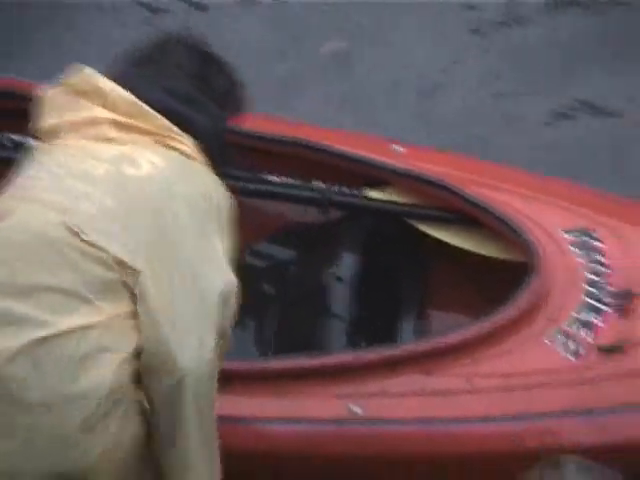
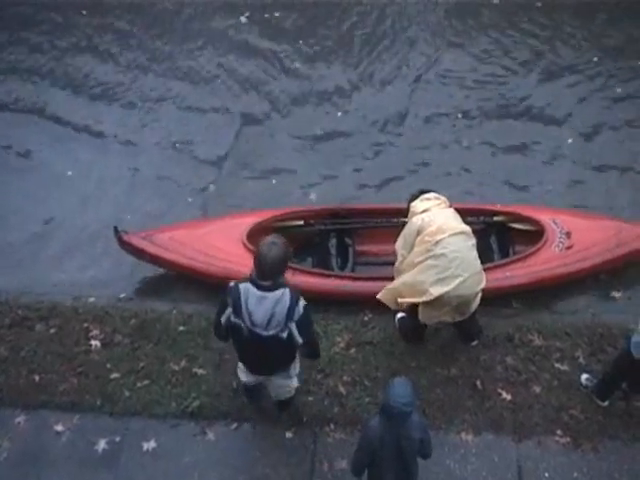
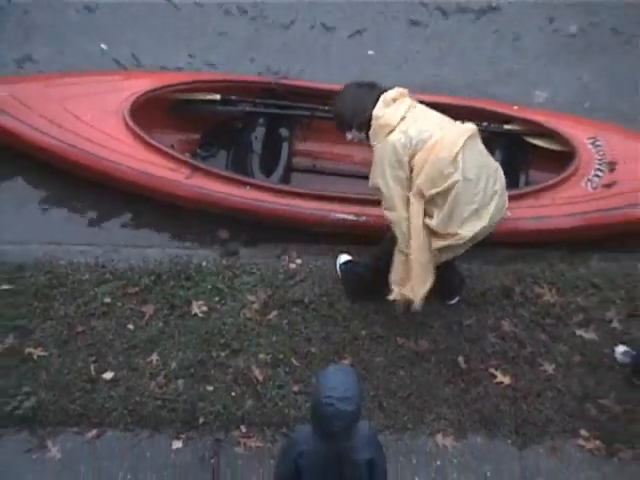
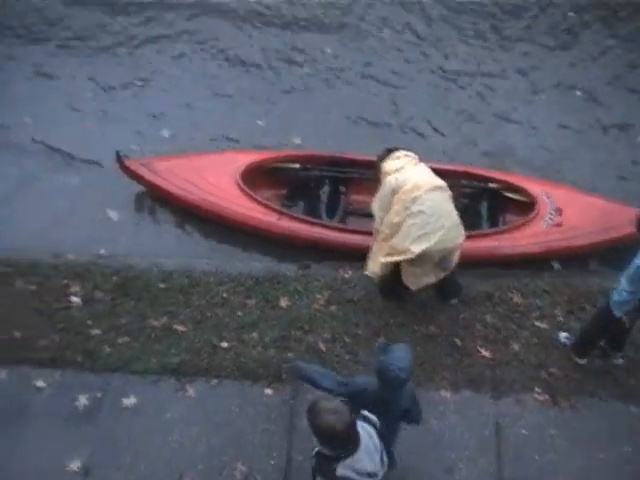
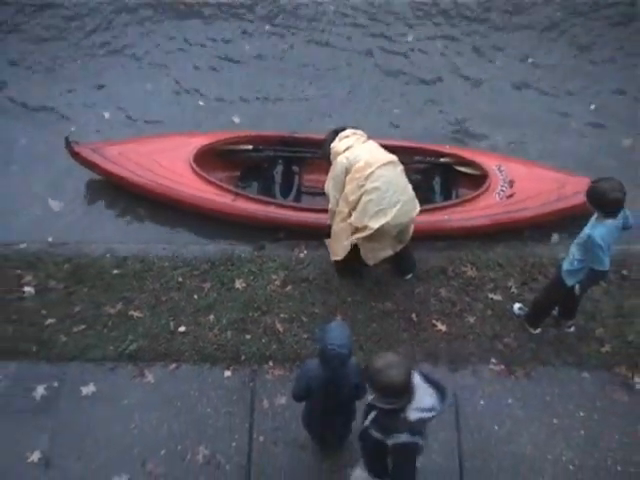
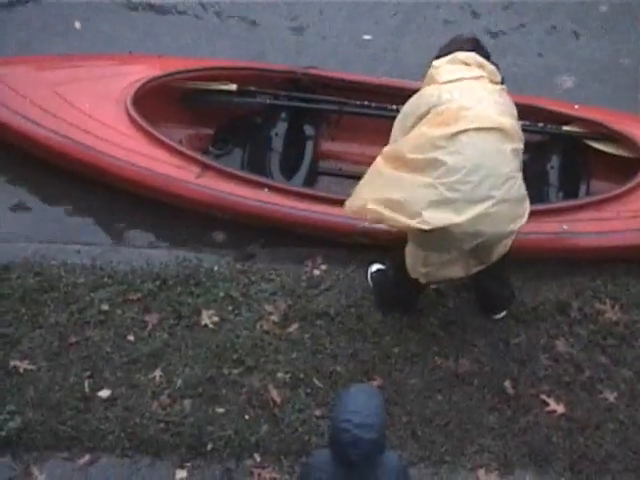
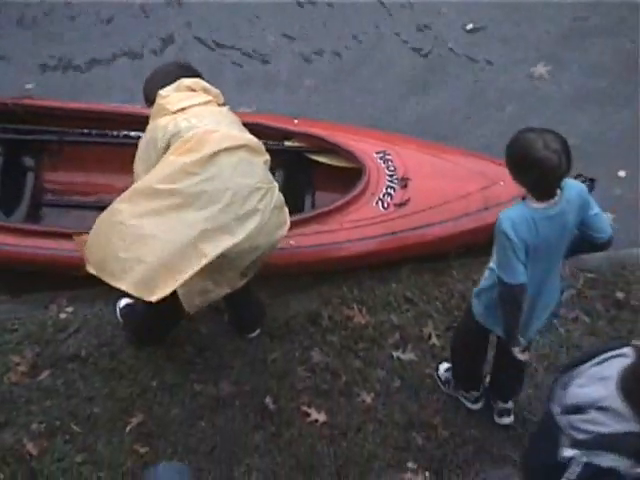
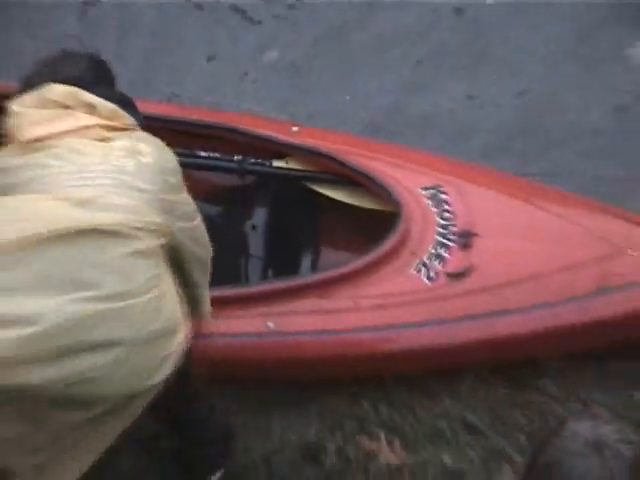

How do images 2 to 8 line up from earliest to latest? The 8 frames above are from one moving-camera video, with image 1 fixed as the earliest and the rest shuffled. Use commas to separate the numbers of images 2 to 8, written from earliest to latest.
8, 7, 6, 3, 5, 4, 2
